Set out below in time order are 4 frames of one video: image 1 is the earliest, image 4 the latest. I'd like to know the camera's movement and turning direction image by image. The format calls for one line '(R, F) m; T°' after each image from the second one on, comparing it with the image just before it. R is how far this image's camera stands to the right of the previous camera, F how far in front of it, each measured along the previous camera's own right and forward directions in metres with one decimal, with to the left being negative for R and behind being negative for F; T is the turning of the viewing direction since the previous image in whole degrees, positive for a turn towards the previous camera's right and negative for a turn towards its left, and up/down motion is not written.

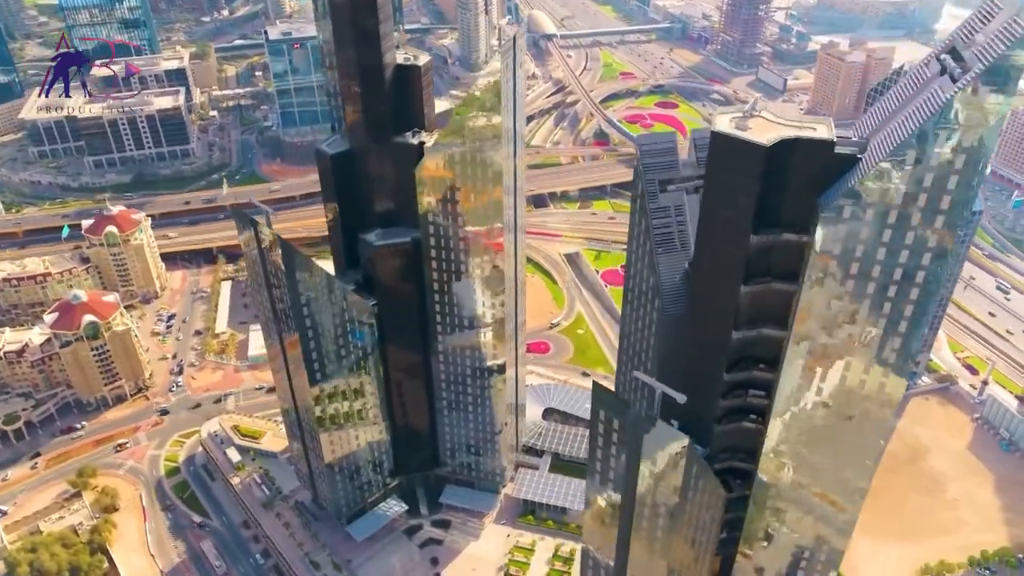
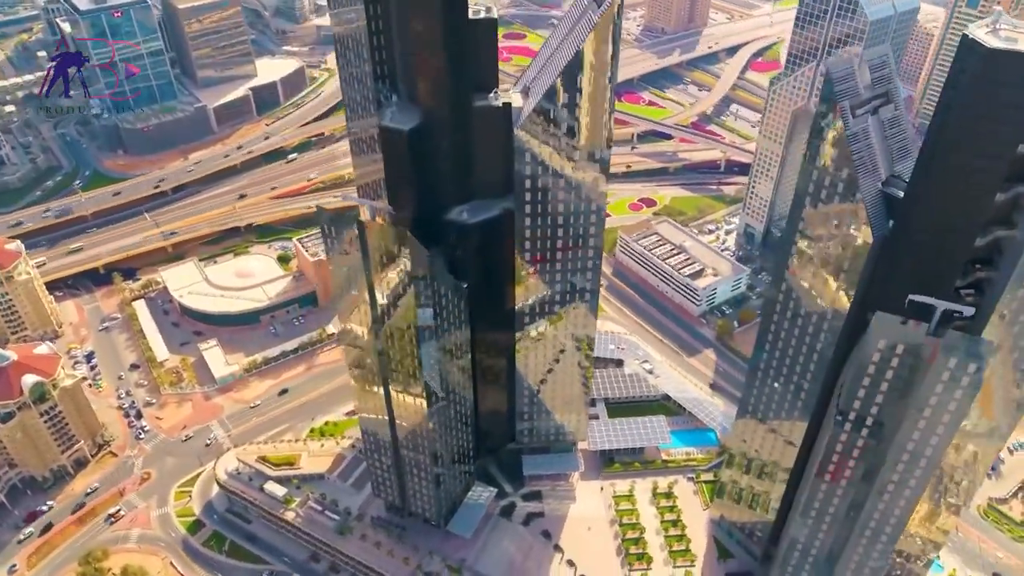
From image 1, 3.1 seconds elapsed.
(-64.6, +18.0) m; +16°
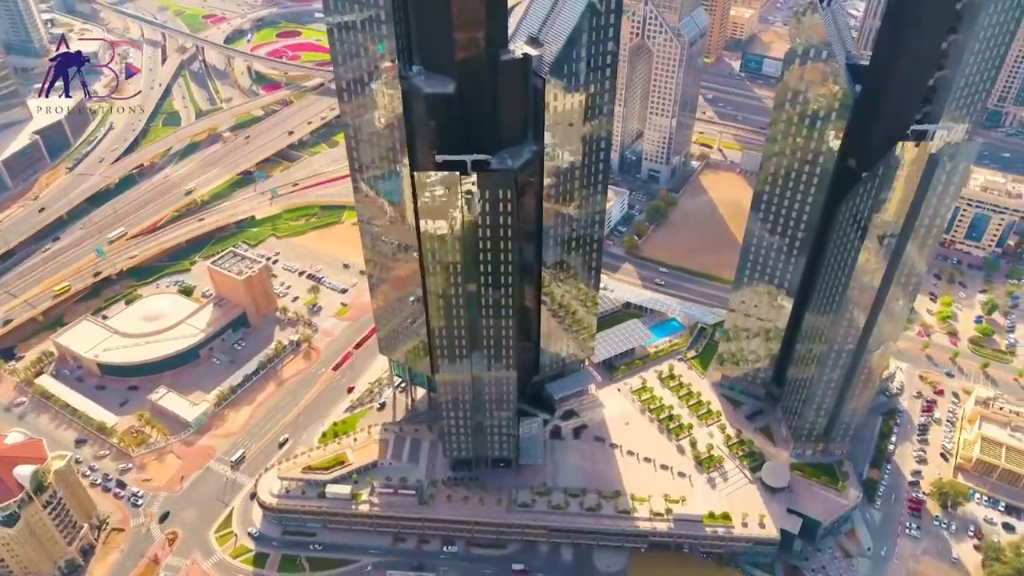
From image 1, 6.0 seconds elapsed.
(-70.0, -3.8) m; +19°
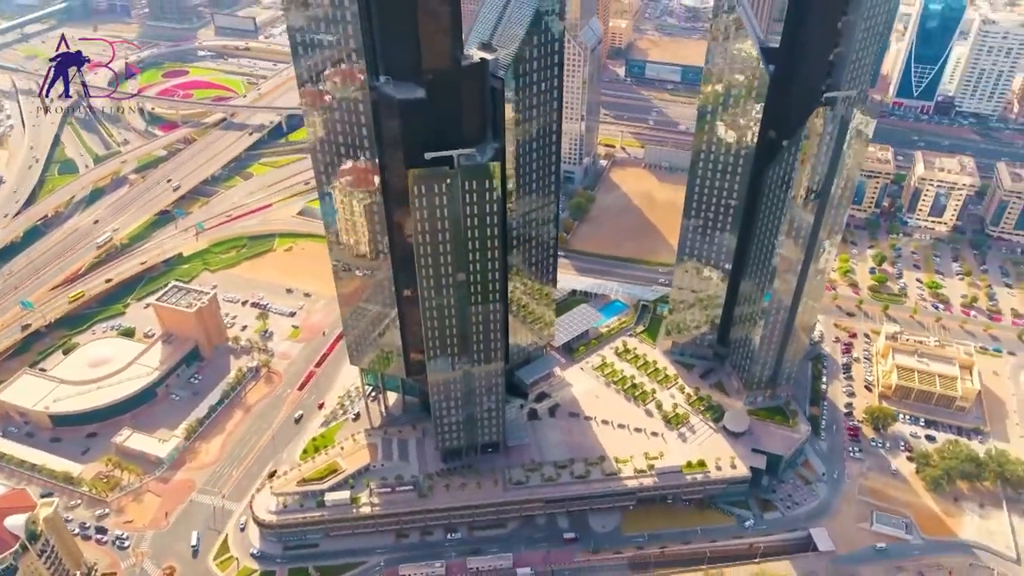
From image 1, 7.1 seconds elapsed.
(-23.2, -10.4) m; +9°
